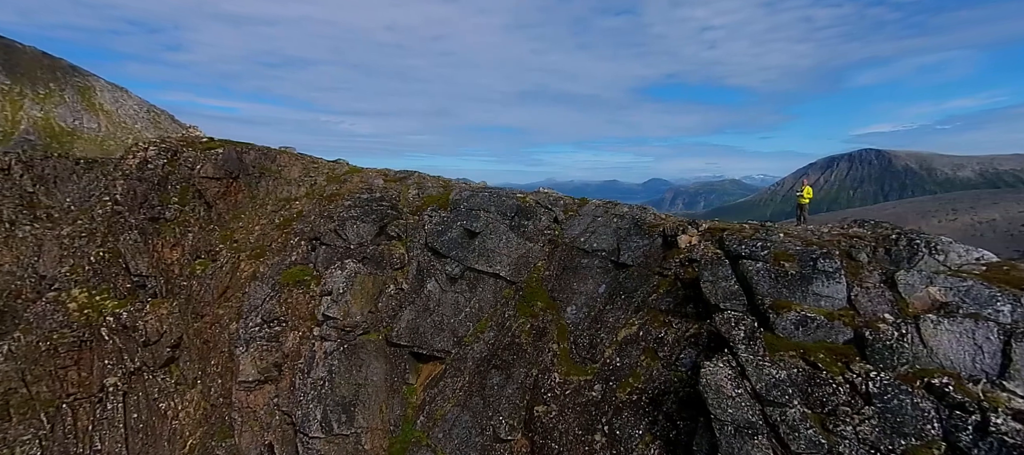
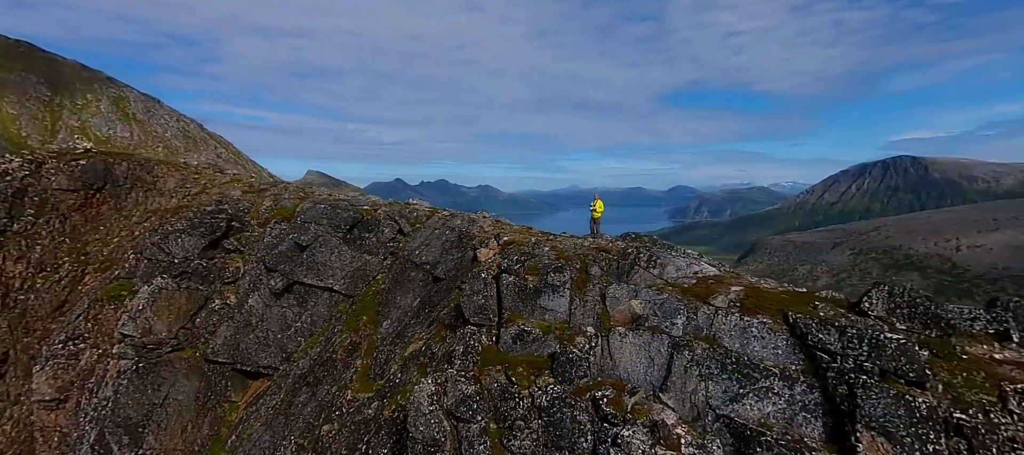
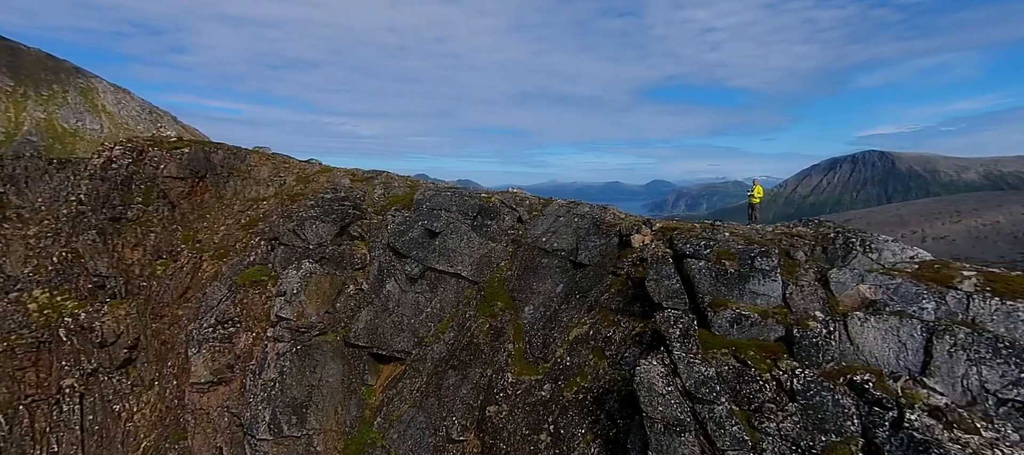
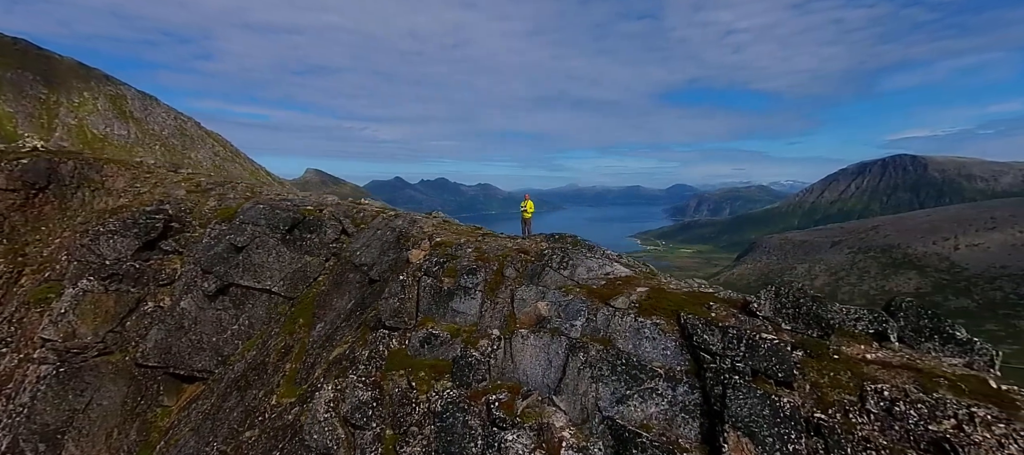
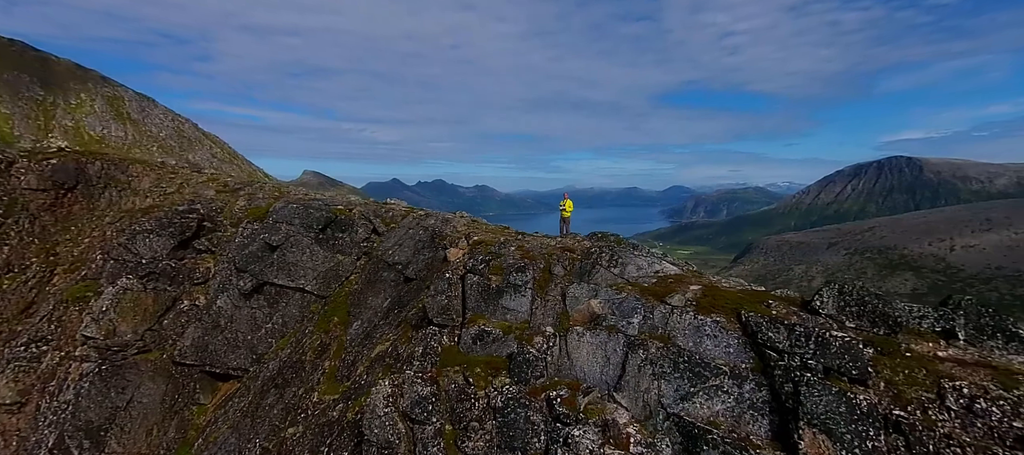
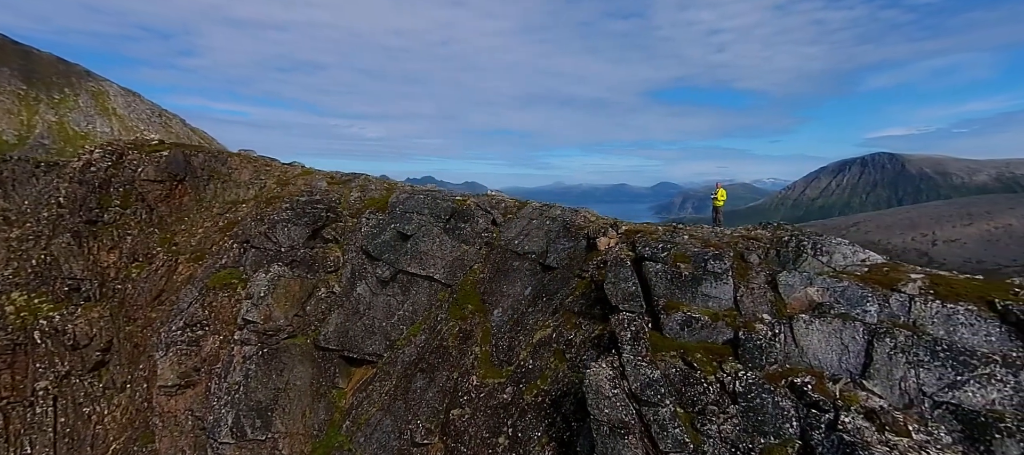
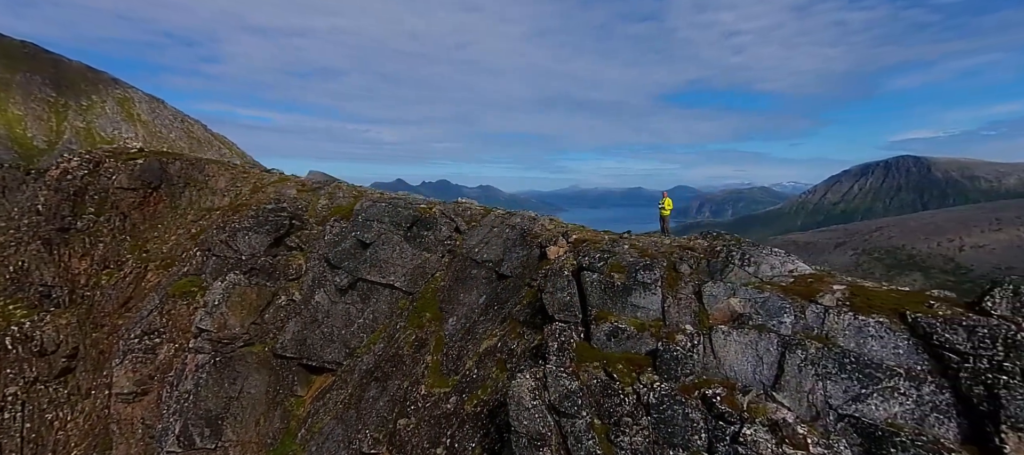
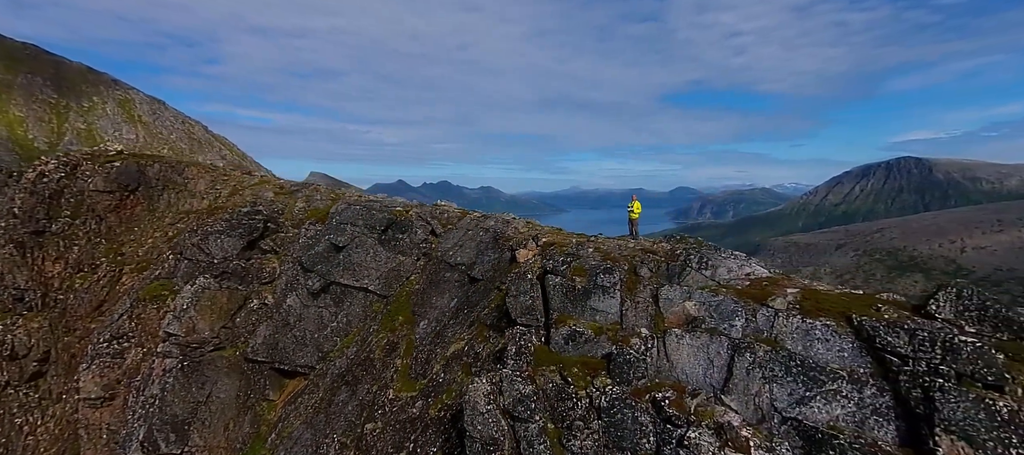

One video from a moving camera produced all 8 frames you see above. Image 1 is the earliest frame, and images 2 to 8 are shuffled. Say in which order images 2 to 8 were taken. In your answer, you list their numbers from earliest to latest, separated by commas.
3, 6, 7, 8, 2, 5, 4
